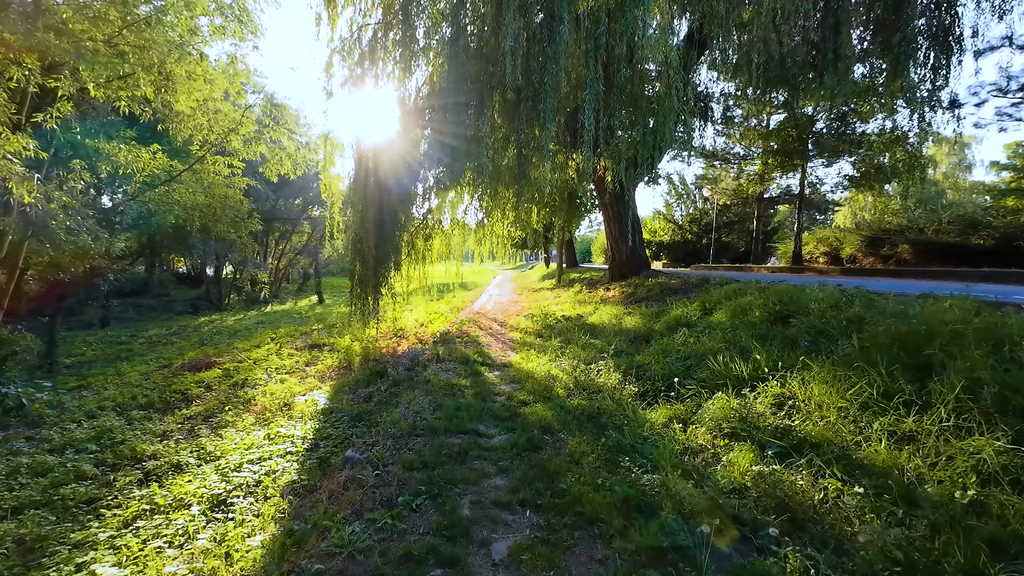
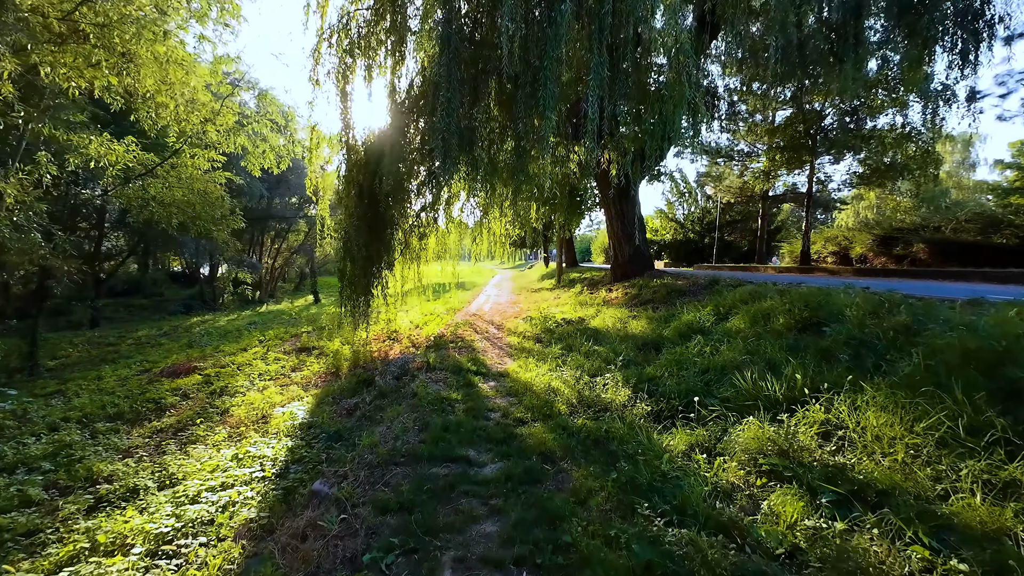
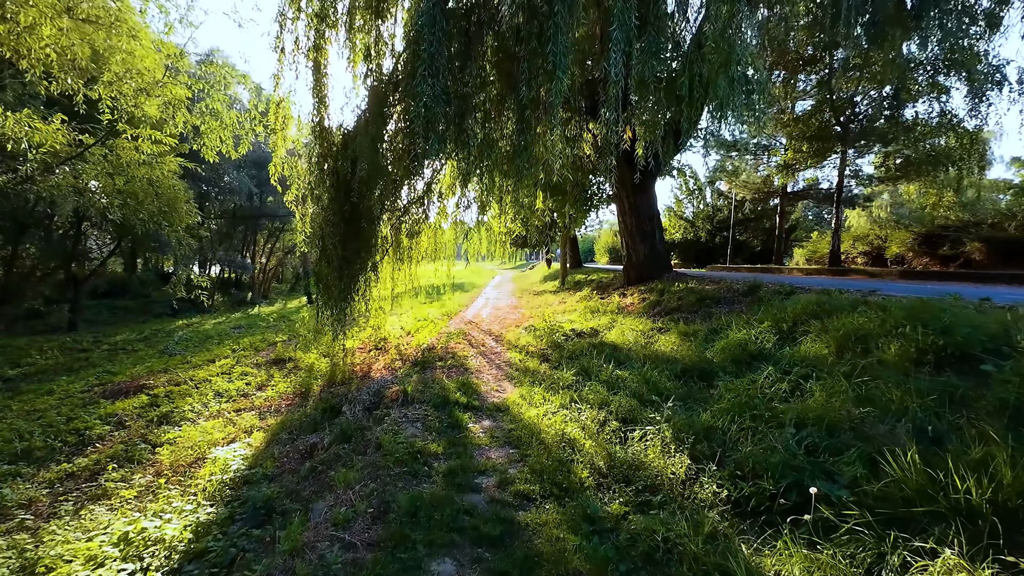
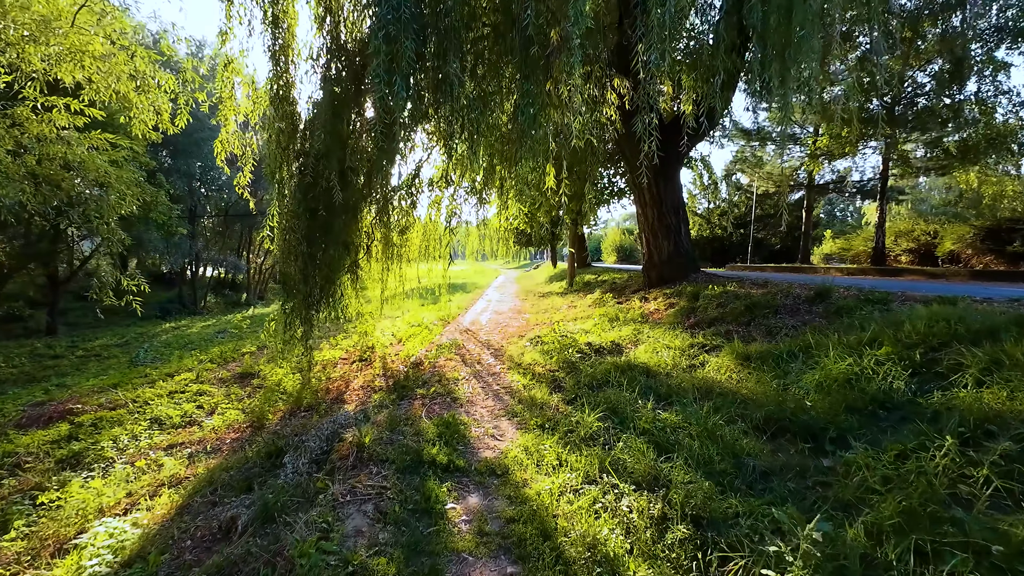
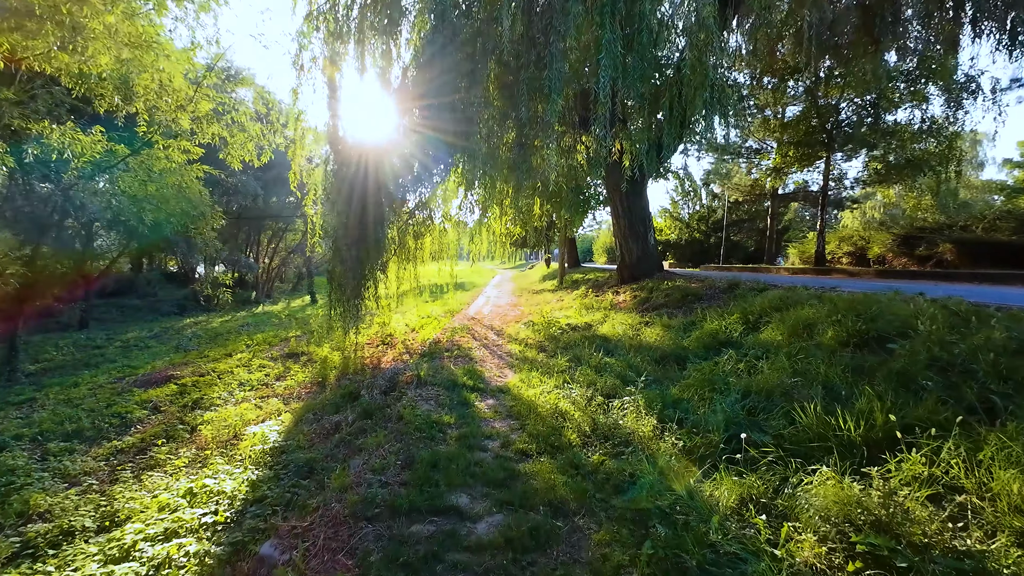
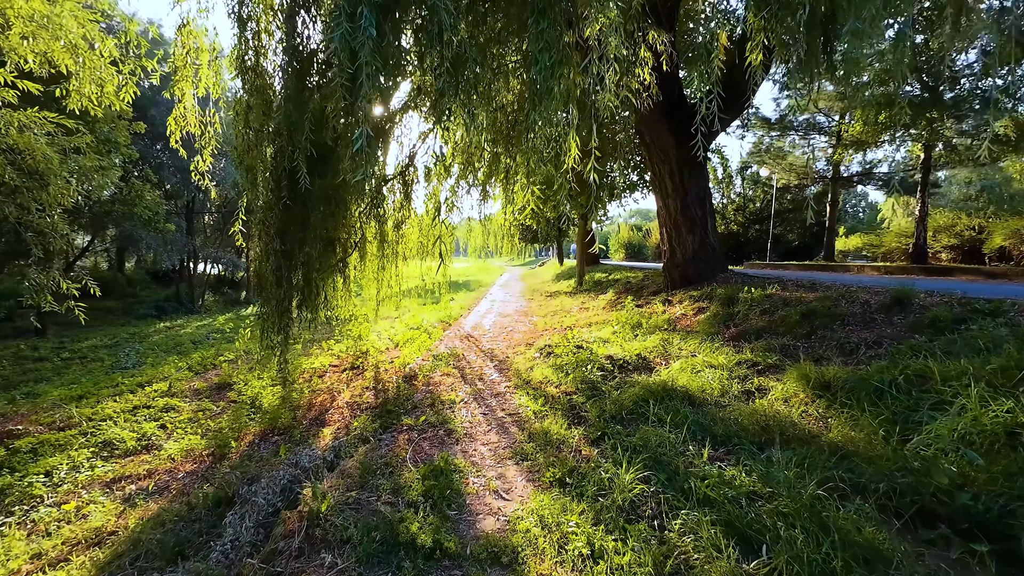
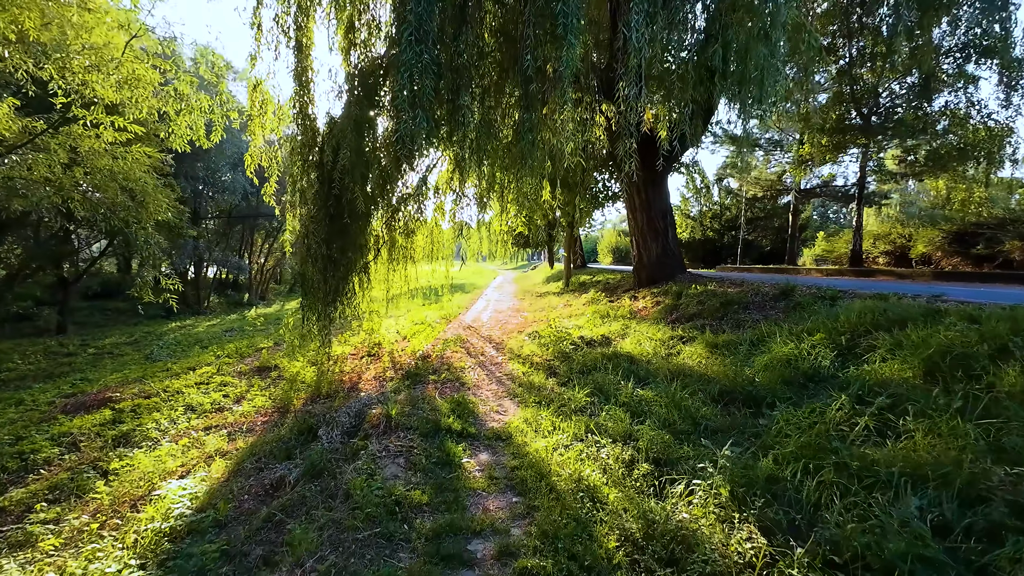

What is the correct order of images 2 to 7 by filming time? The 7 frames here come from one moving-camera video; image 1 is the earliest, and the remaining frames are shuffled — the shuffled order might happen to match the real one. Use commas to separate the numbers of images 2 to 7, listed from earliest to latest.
2, 5, 3, 7, 4, 6
